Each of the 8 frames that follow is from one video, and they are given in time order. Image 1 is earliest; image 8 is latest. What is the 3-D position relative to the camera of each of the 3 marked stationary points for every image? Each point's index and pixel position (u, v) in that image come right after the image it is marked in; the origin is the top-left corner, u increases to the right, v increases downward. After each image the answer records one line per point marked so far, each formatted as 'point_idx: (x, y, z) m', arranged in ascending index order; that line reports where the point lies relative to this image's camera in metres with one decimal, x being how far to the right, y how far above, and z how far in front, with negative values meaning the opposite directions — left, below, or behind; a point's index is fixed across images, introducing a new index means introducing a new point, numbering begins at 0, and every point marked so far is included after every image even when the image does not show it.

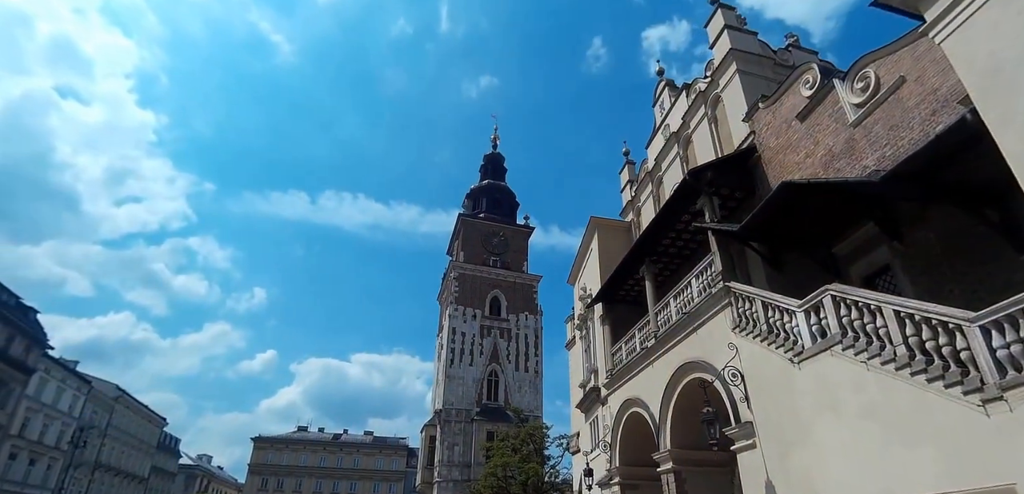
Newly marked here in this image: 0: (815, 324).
0: (+4.5, -1.1, +7.7) m
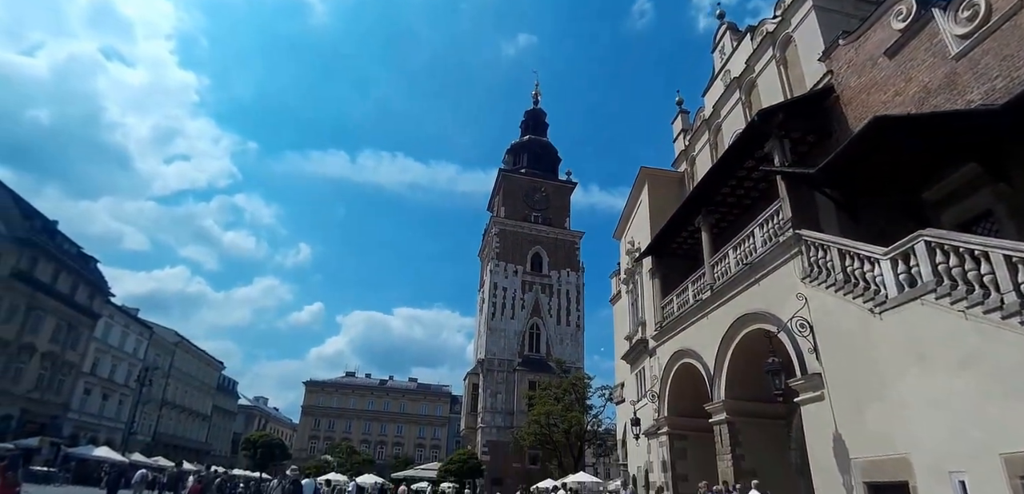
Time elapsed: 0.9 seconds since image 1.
0: (+5.4, -0.3, +7.3) m
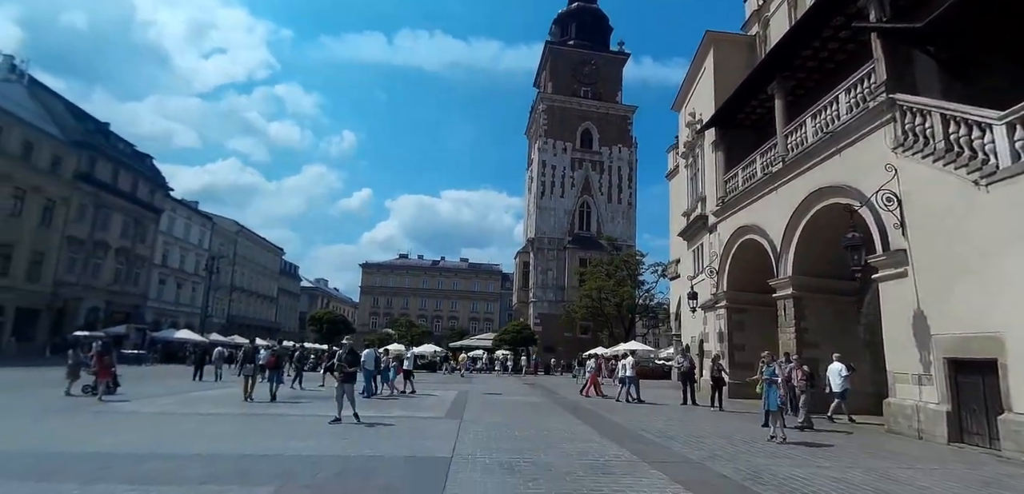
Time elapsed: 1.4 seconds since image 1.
0: (+6.5, +1.3, +6.7) m
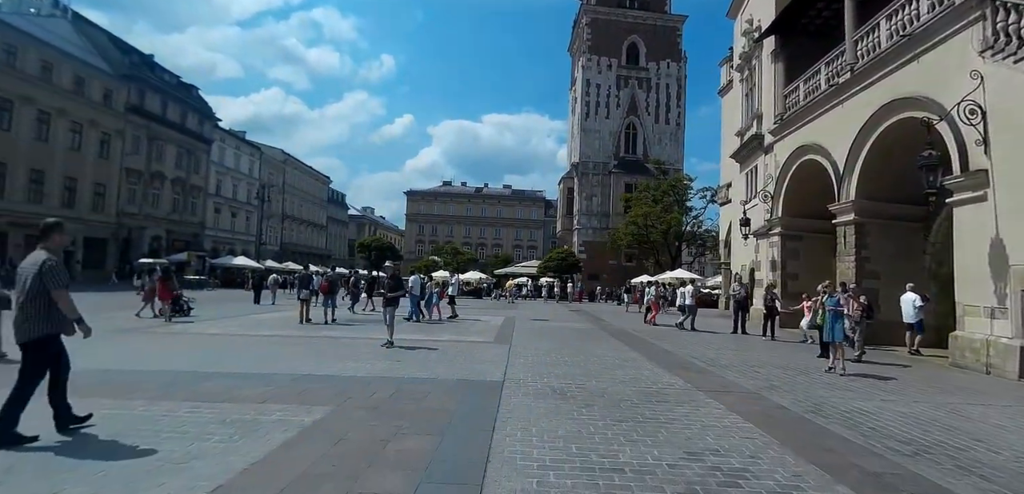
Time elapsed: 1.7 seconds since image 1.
0: (+7.0, +2.3, +5.6) m
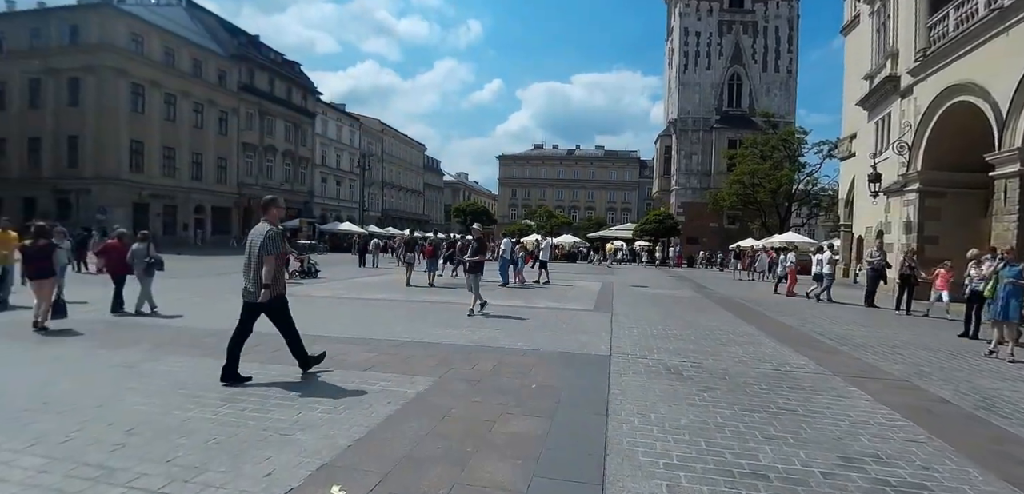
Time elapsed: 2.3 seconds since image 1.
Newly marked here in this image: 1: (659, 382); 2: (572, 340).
0: (+7.9, +2.6, +3.7) m
1: (+1.6, -1.5, +5.7) m
2: (+0.9, -1.4, +7.6) m
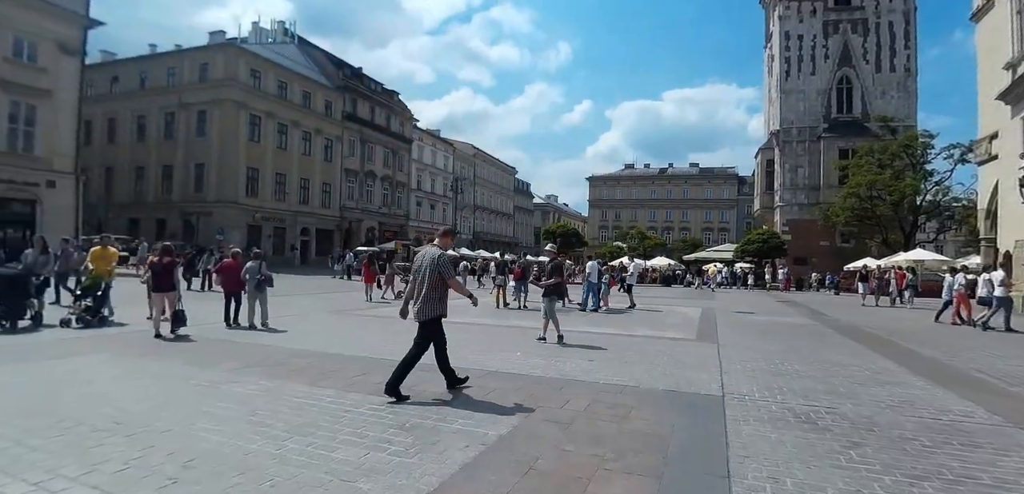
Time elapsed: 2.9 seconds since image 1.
0: (+8.4, +2.5, +1.8) m
1: (+2.4, -1.7, +4.7) m
2: (+2.1, -1.6, +6.7) m
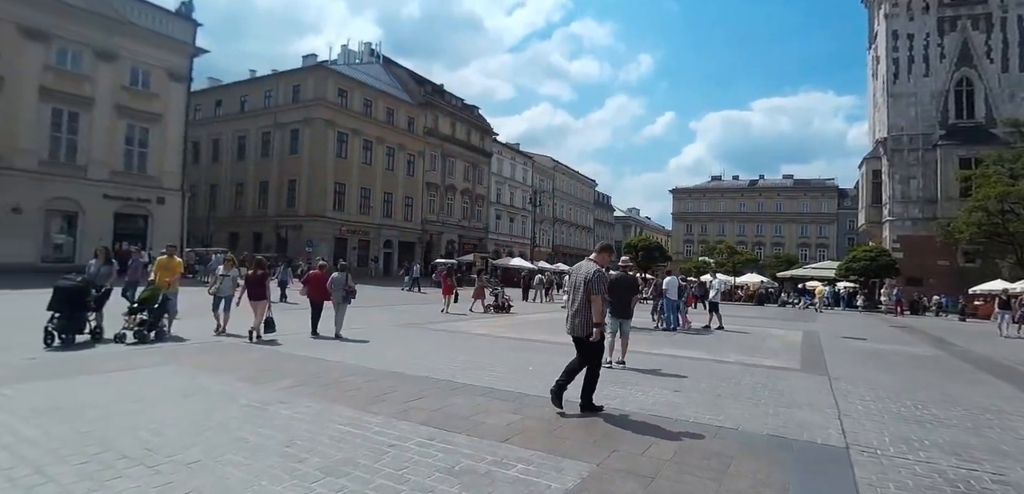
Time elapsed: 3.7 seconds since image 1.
0: (+8.4, +2.4, -0.1) m
1: (+2.9, -1.8, +3.6) m
2: (+2.9, -1.8, +5.6) m
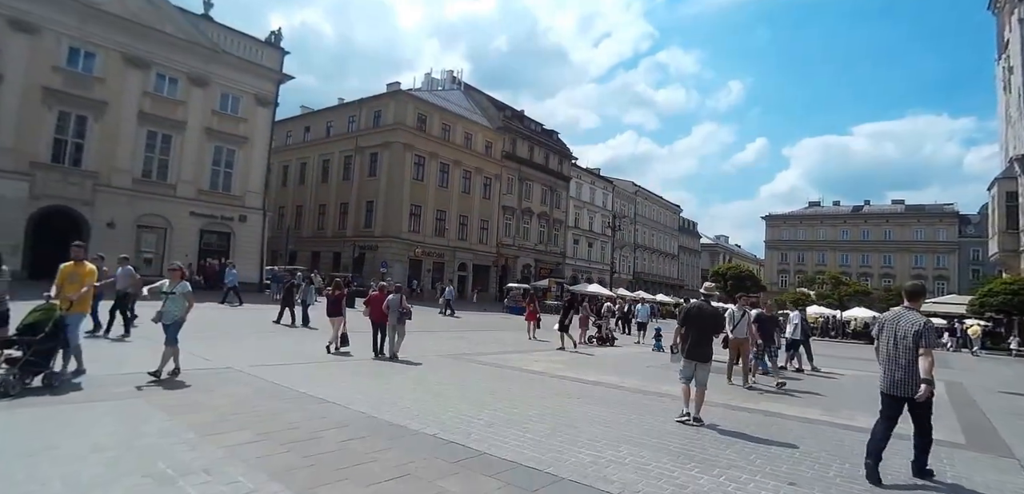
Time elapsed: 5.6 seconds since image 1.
0: (+7.7, +2.5, -3.0) m
1: (+2.7, -1.8, +1.3) m
2: (+3.0, -2.0, +3.3) m
